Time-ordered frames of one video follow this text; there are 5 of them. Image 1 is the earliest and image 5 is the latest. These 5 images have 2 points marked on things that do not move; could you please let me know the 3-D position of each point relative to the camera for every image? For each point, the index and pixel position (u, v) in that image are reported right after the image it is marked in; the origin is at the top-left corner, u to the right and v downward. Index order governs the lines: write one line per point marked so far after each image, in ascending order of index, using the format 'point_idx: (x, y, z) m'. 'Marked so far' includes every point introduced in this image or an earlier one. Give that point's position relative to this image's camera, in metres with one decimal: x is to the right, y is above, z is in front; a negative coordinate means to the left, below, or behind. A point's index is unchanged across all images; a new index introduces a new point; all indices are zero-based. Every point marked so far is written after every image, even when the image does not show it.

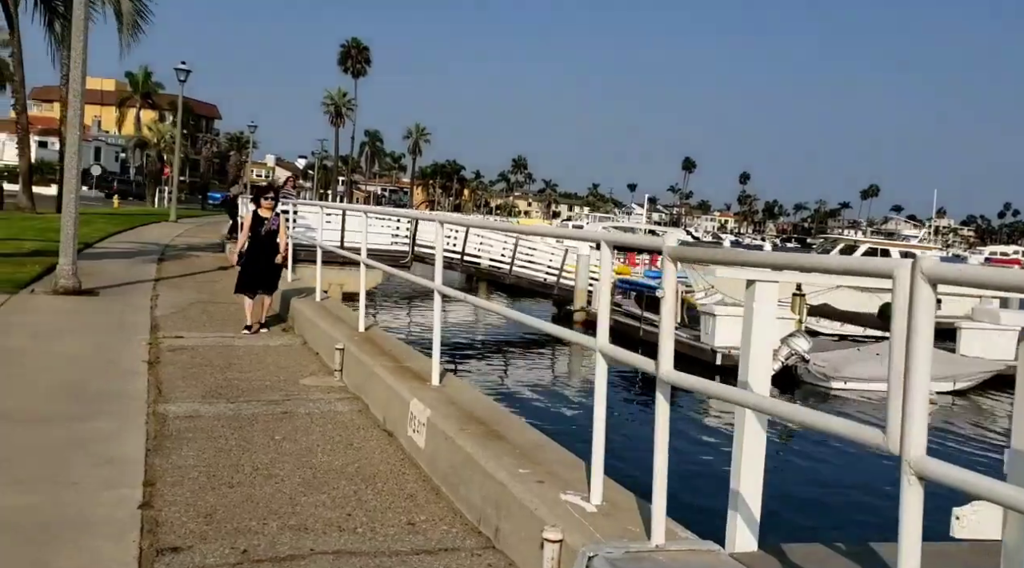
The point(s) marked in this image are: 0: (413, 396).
0: (-0.6, -0.6, +4.4) m
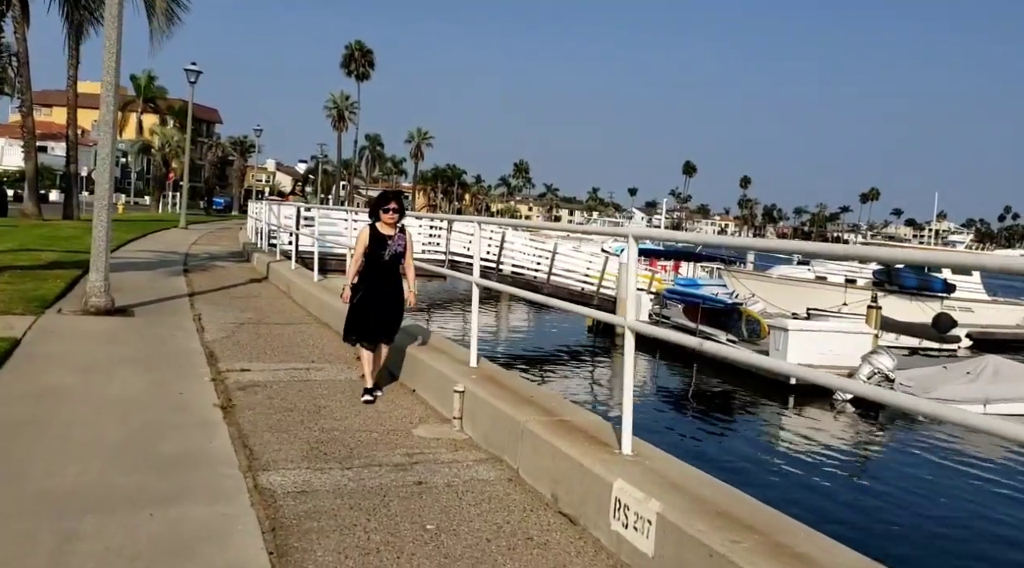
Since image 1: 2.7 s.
0: (+0.4, -0.8, +3.3) m
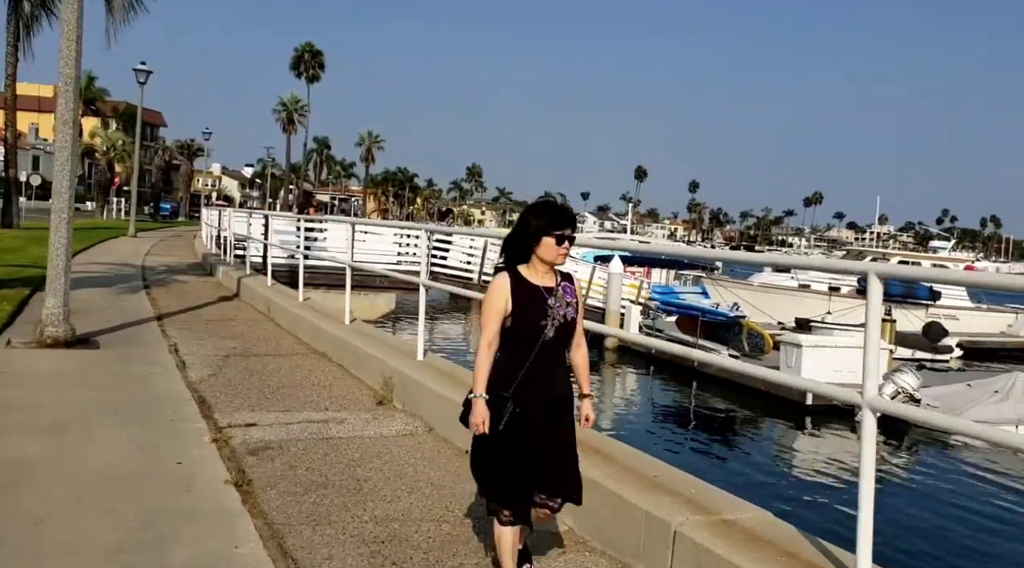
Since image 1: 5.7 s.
0: (+1.0, -1.0, +2.3) m
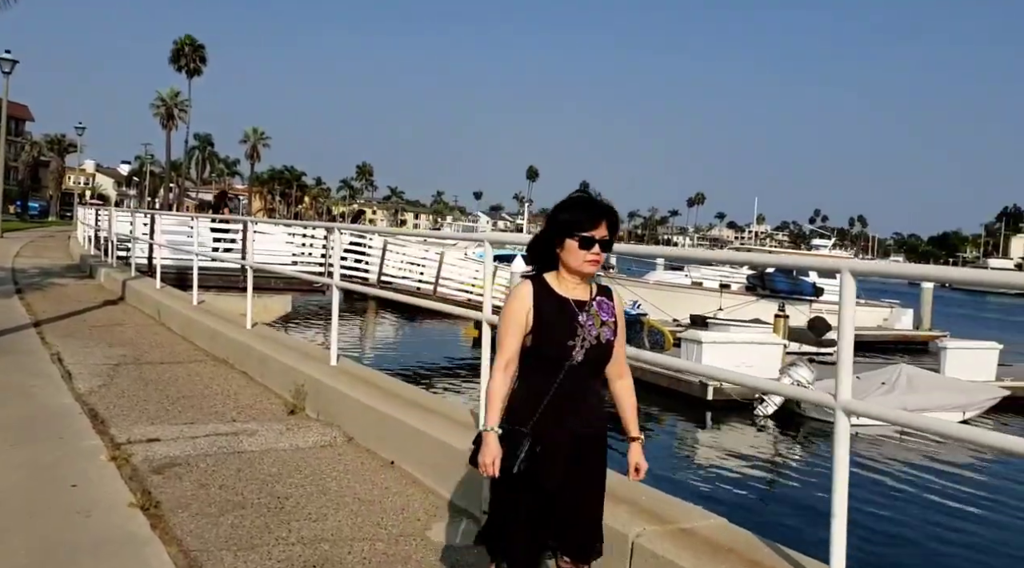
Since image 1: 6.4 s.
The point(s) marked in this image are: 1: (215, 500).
0: (+0.9, -1.0, +2.3) m
1: (-1.4, -1.0, +3.9) m
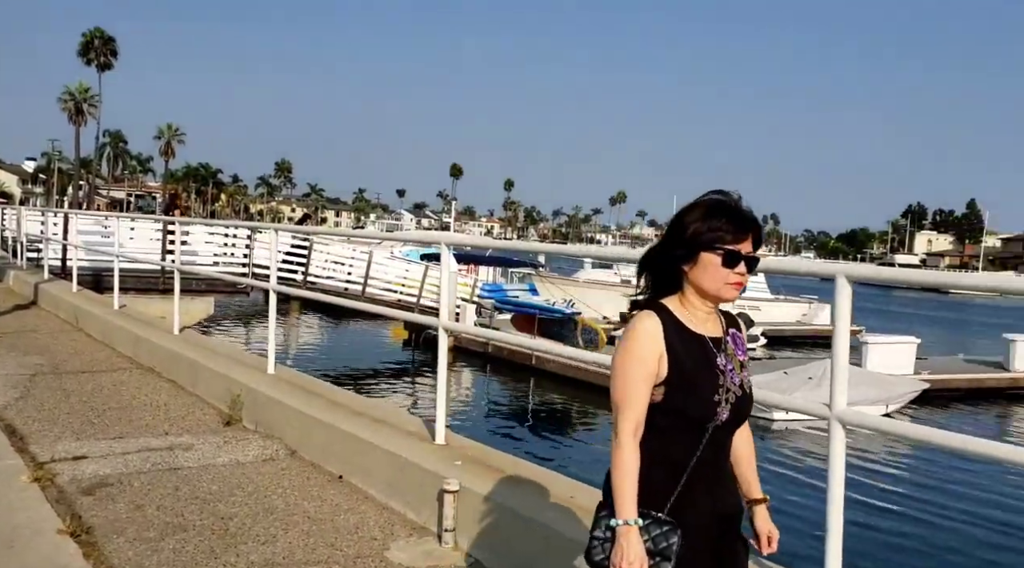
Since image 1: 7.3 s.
0: (+0.9, -1.0, +2.2) m
1: (-1.6, -1.1, +3.7) m
